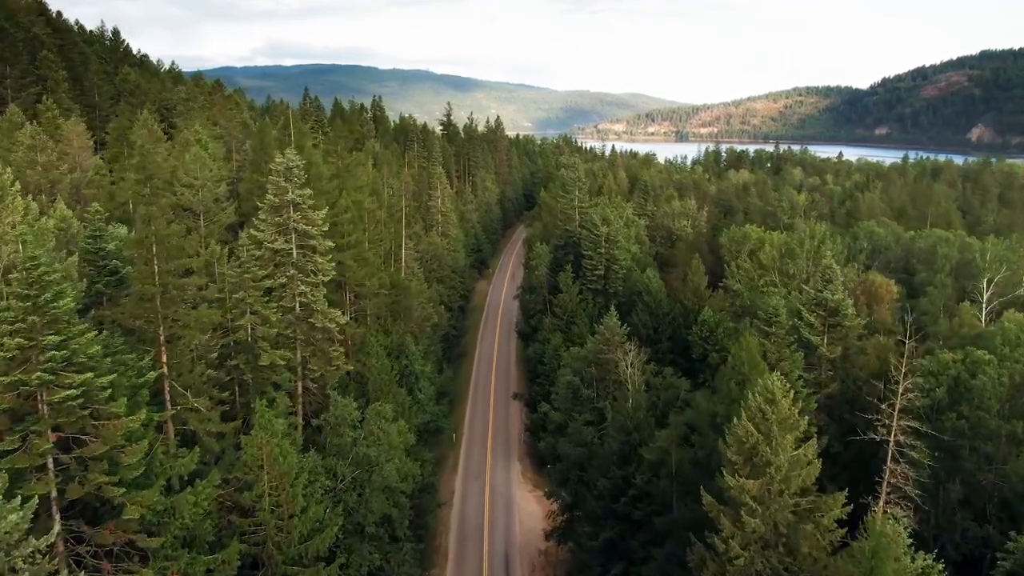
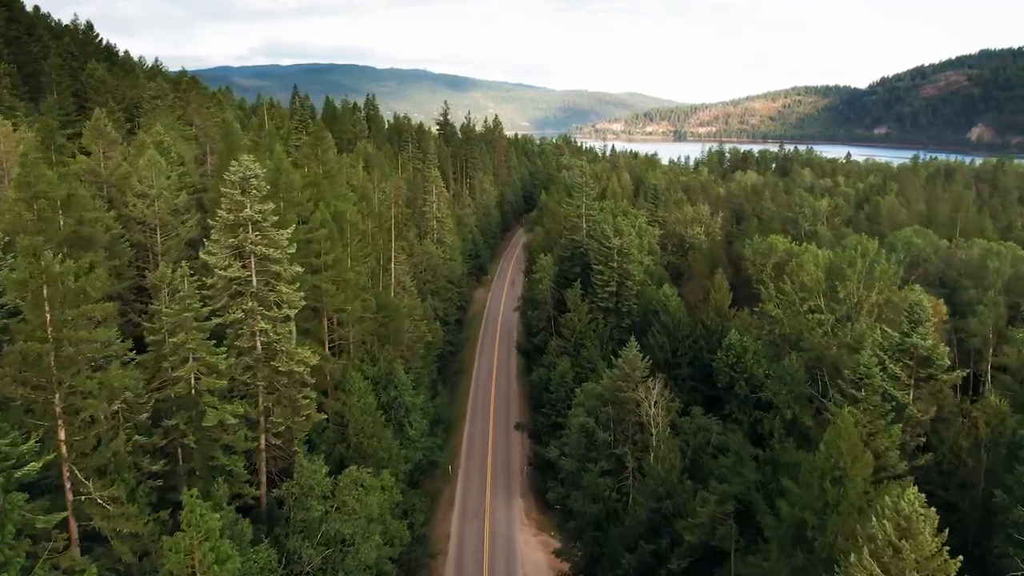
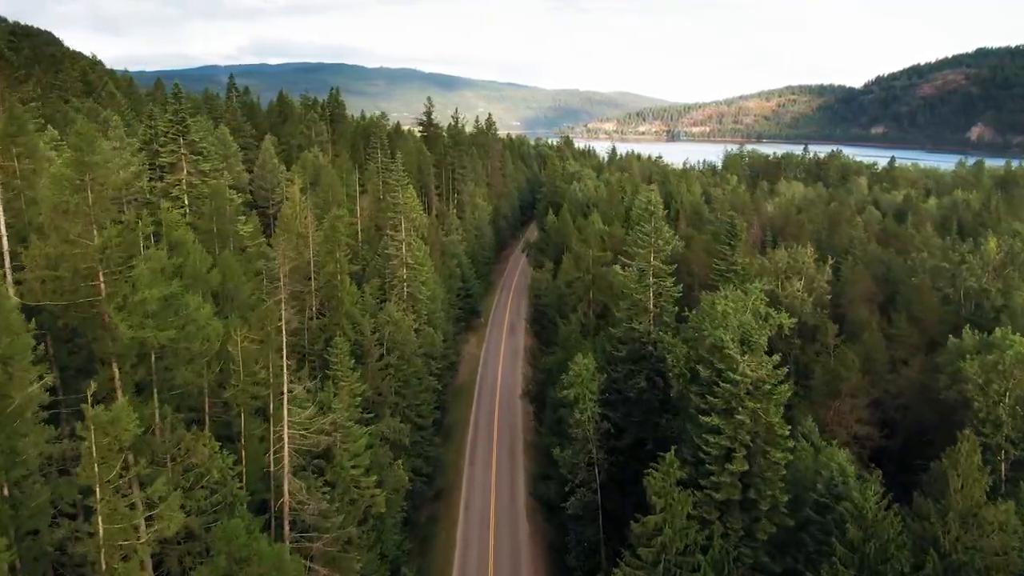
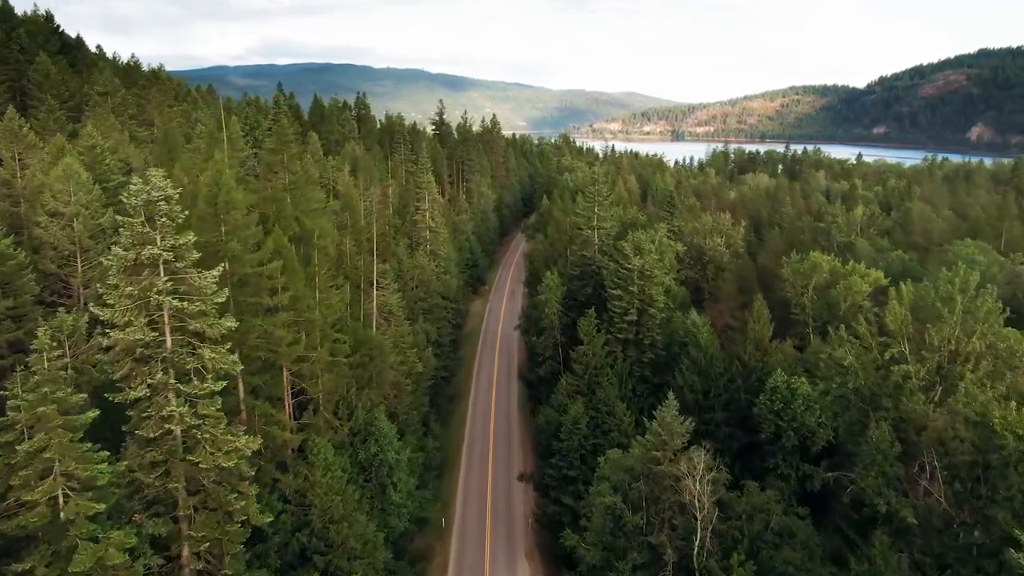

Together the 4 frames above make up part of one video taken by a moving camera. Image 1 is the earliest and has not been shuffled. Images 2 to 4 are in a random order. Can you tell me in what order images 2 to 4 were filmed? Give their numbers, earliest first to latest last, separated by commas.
2, 4, 3
